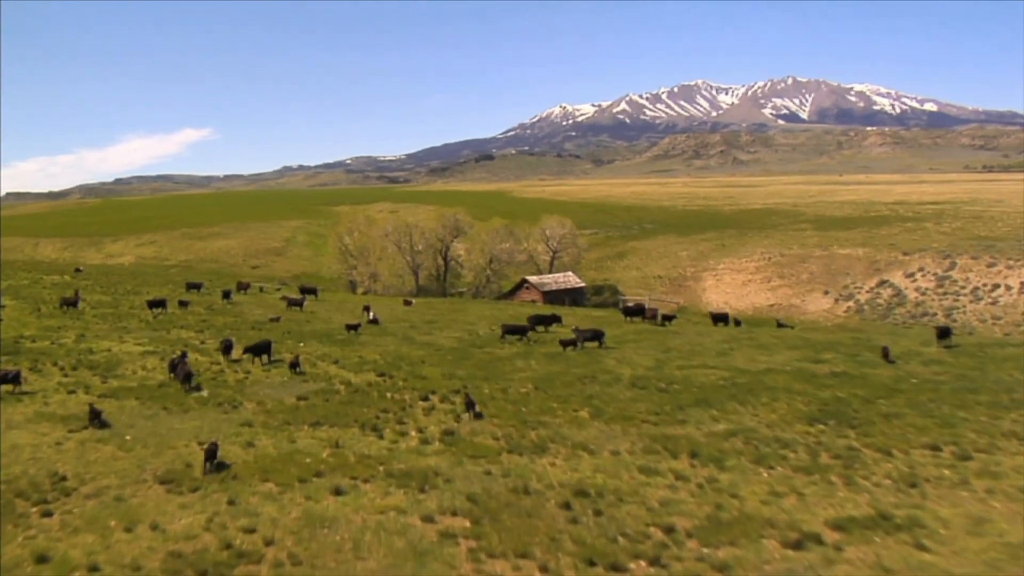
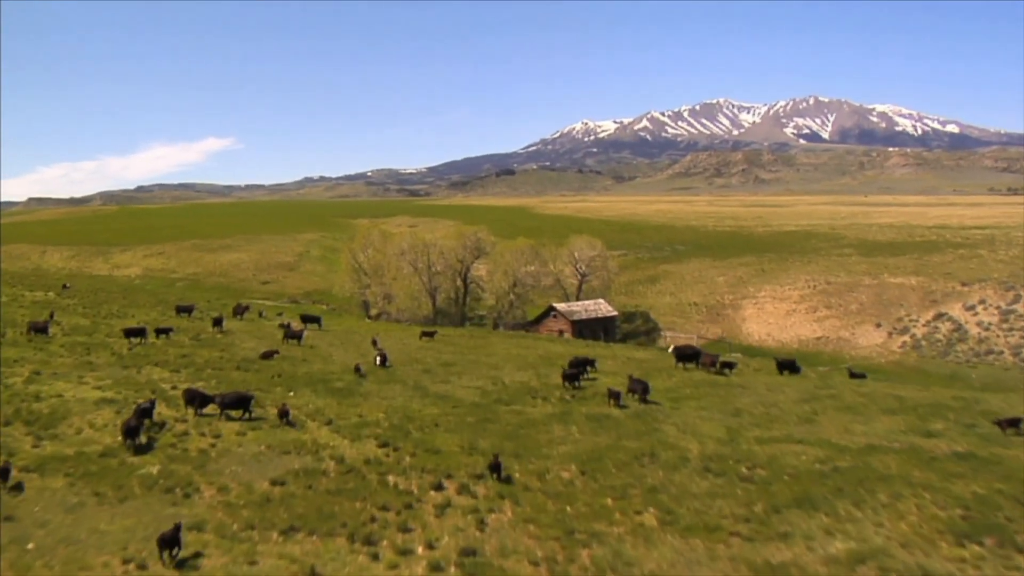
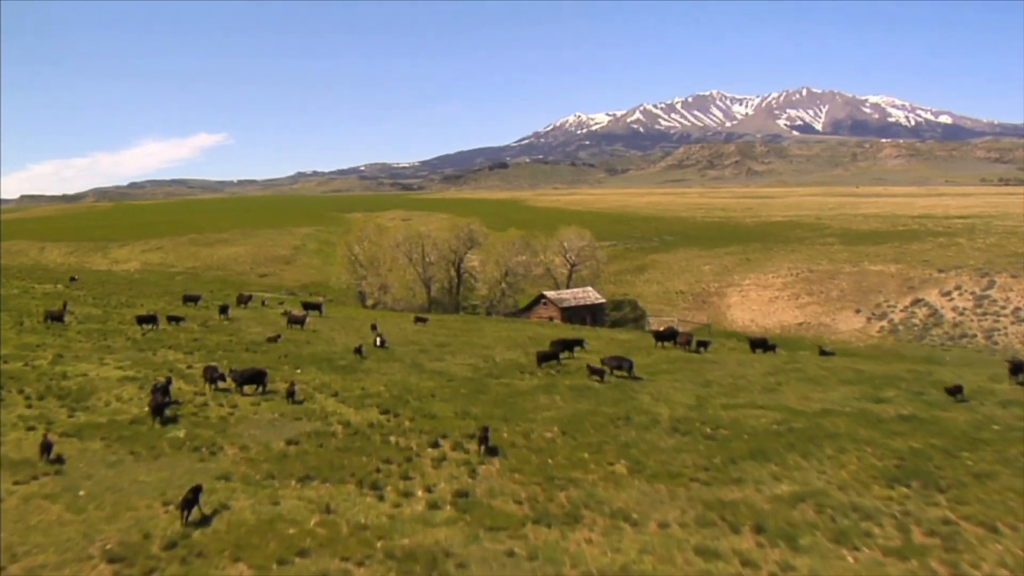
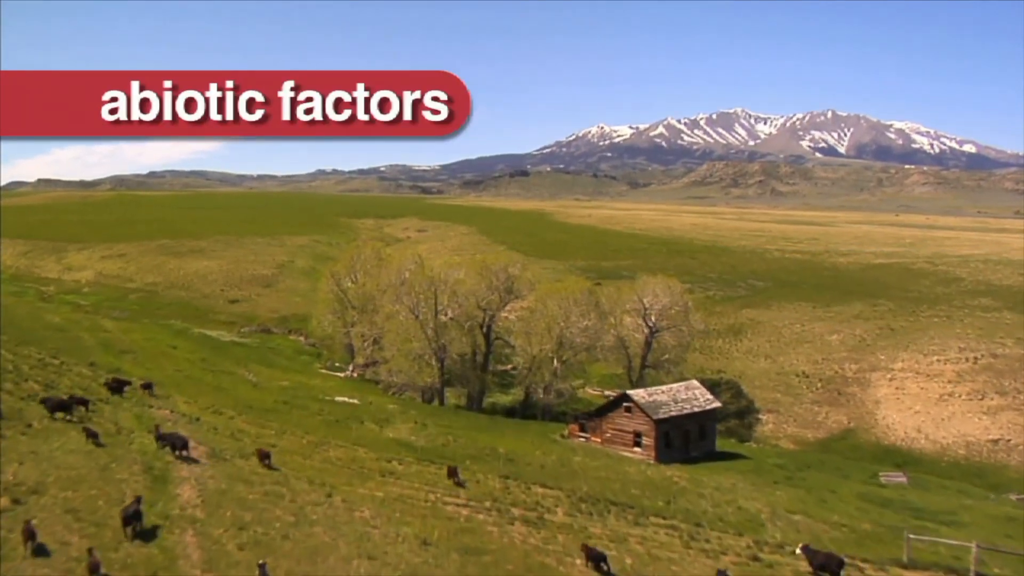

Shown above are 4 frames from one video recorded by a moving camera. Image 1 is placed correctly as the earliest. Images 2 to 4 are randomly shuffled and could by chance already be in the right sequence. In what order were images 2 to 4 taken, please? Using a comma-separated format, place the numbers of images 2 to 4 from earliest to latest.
3, 2, 4
